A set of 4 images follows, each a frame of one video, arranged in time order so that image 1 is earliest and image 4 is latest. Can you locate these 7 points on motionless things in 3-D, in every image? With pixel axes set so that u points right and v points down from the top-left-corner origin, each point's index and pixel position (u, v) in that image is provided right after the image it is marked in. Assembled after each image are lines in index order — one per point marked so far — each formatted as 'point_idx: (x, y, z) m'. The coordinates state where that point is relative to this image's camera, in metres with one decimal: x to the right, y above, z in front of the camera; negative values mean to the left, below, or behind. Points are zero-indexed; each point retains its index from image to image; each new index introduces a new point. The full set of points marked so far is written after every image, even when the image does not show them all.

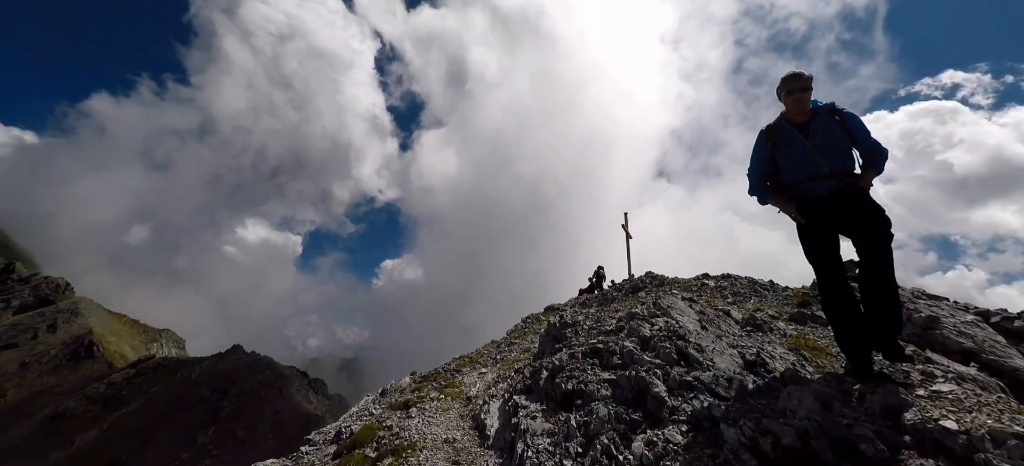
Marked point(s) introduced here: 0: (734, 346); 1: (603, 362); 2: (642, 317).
0: (+7.8, -4.0, +13.9) m
1: (+3.2, -4.6, +14.2) m
2: (+5.3, -3.4, +16.2) m
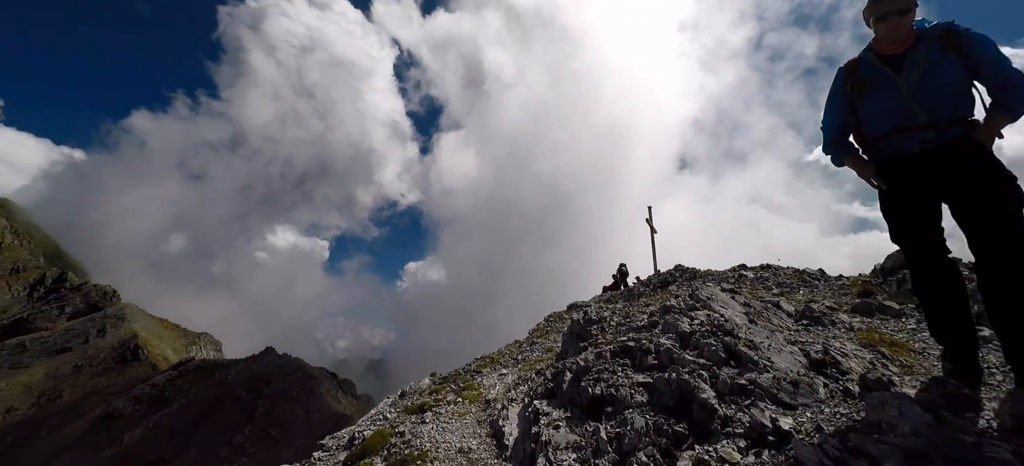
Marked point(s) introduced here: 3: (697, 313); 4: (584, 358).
0: (+8.3, -3.3, +11.8) m
1: (+3.8, -4.0, +12.3) m
2: (+6.0, -2.8, +14.2) m
3: (+6.3, -2.7, +13.5) m
4: (+2.7, -4.6, +14.5) m
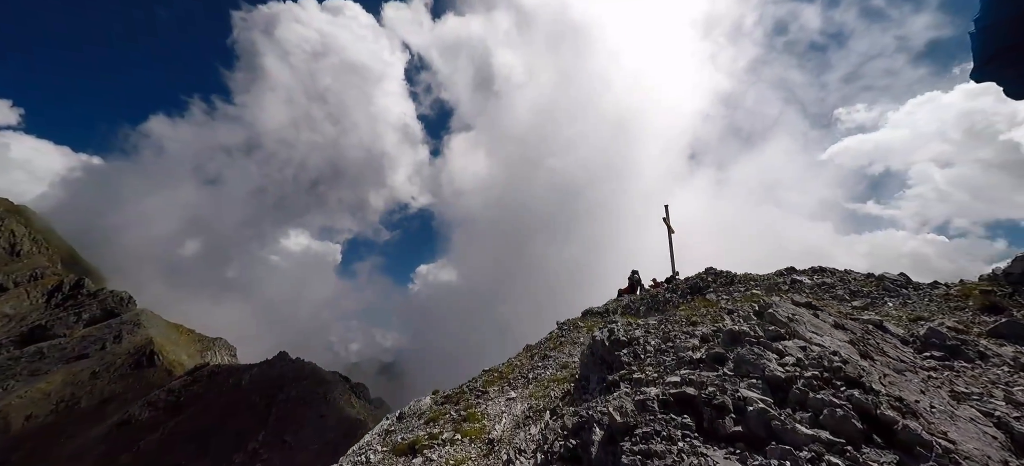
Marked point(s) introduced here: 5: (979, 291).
0: (+8.4, -3.1, +7.6) m
1: (+3.9, -3.9, +8.2) m
2: (+6.1, -2.7, +10.0) m
3: (+6.4, -2.6, +9.3) m
4: (+2.8, -4.5, +10.4) m
5: (+16.9, -2.1, +14.3) m
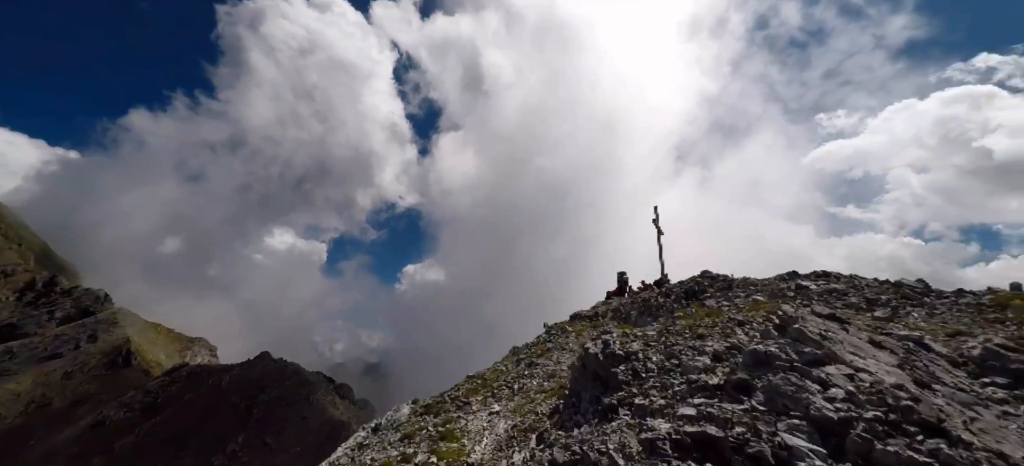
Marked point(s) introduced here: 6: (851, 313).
0: (+8.0, -3.1, +5.8) m
1: (+3.5, -3.9, +6.3) m
2: (+5.6, -2.7, +8.2) m
3: (+6.0, -2.6, +7.5) m
4: (+2.3, -4.5, +8.5) m
5: (+16.3, -2.2, +12.8) m
6: (+12.0, -2.8, +14.0) m
